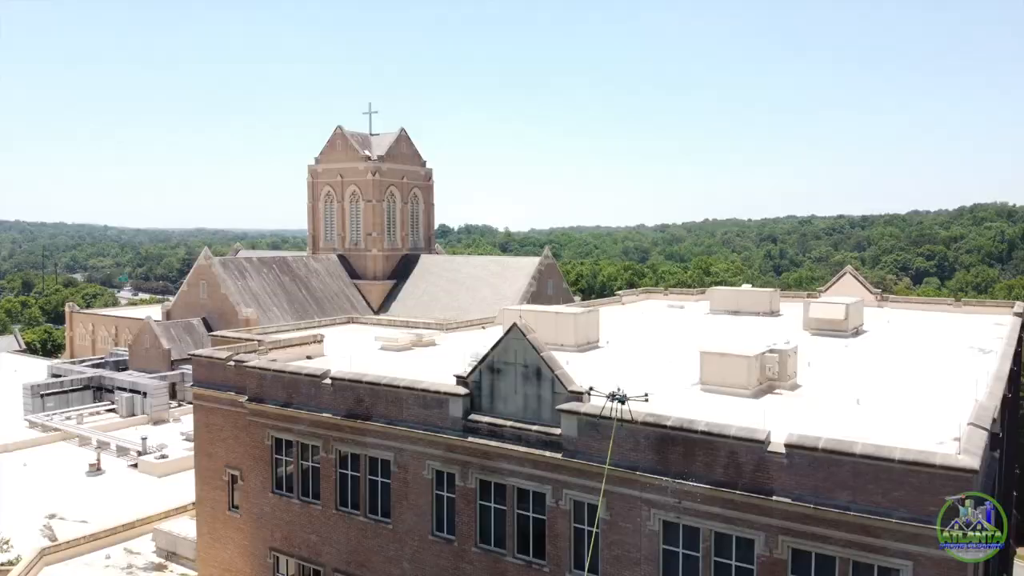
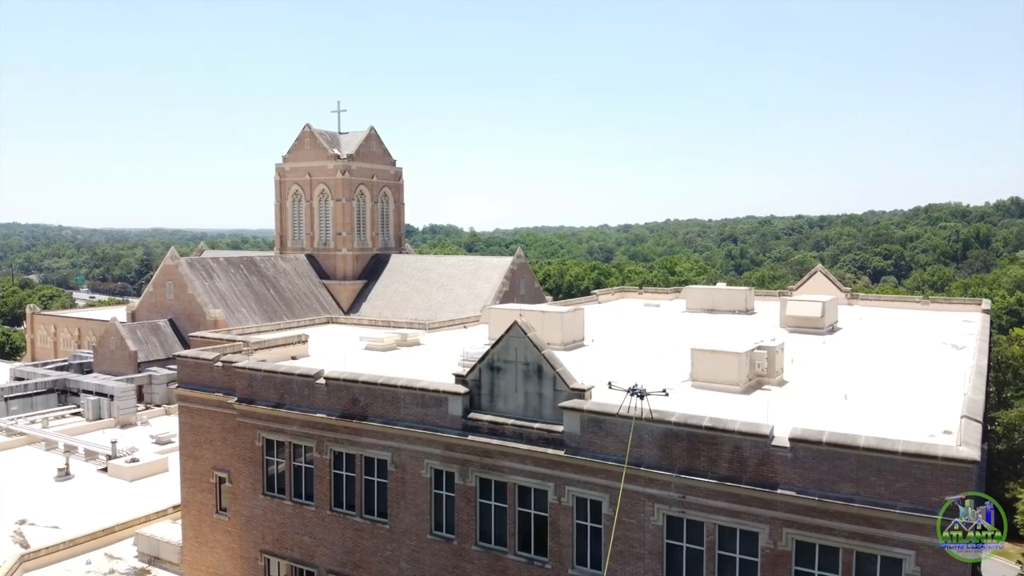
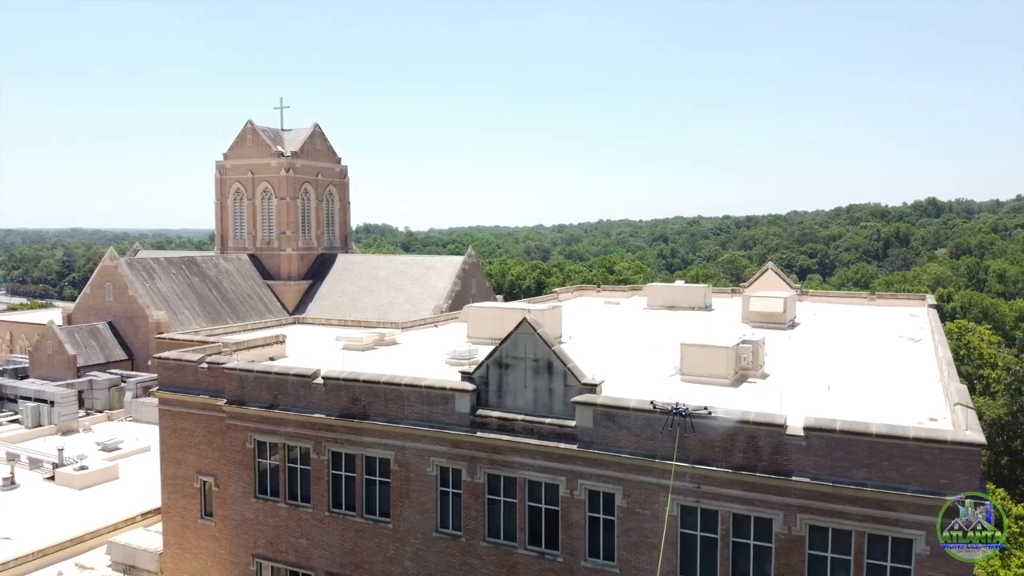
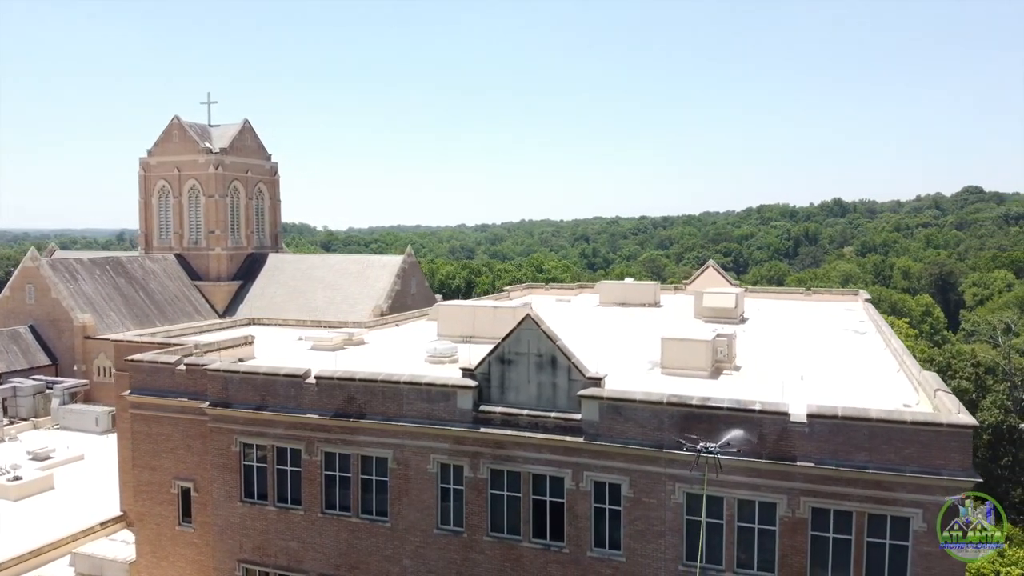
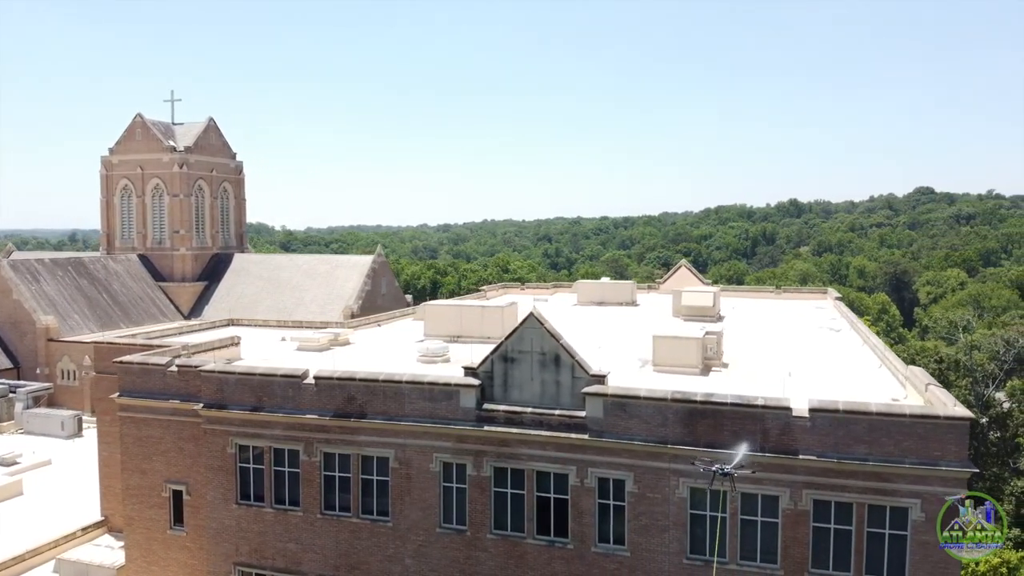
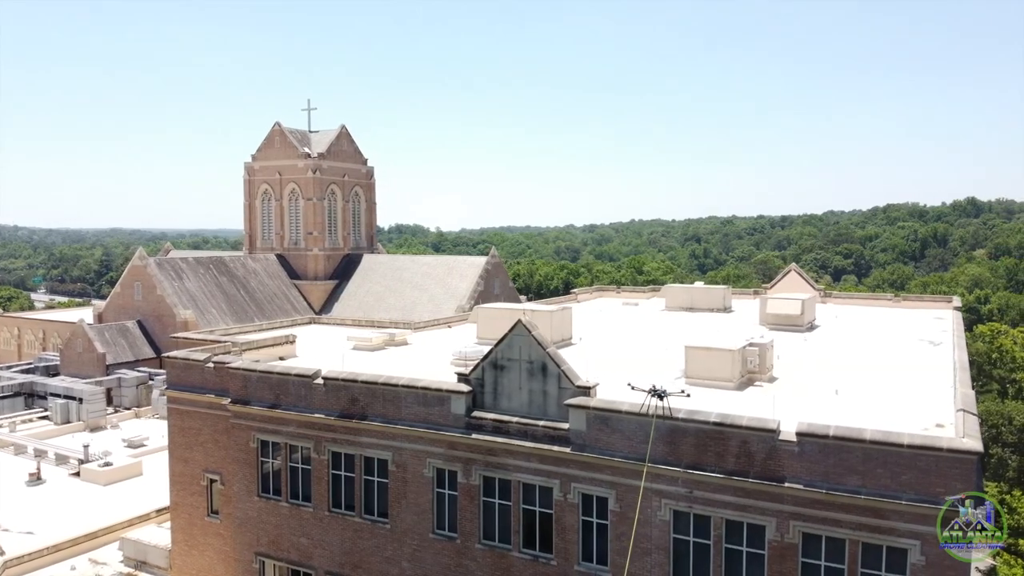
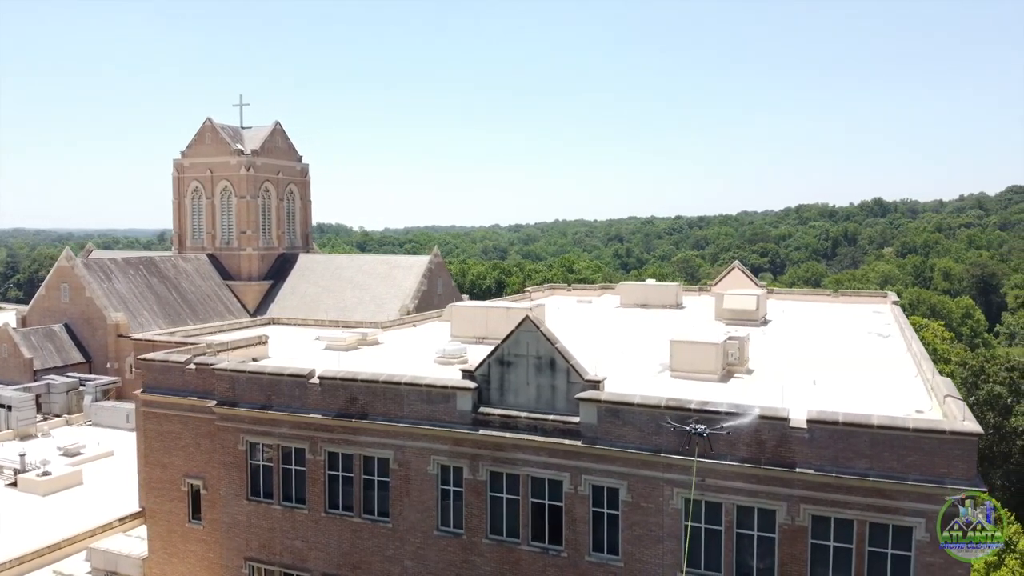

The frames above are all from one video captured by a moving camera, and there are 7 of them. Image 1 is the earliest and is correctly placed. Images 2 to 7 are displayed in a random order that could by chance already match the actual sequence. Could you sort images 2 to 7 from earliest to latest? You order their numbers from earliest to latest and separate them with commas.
2, 6, 3, 7, 4, 5
